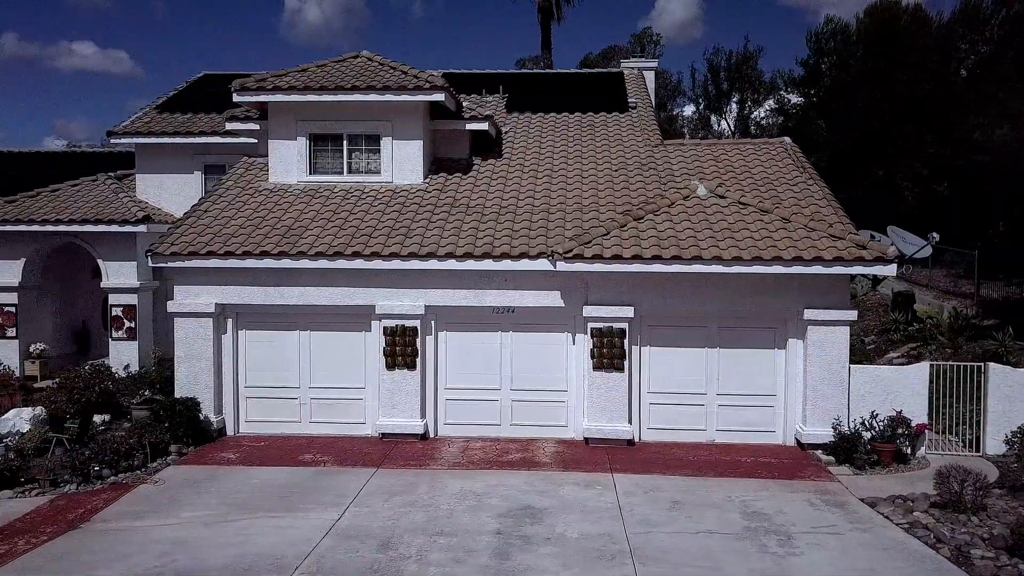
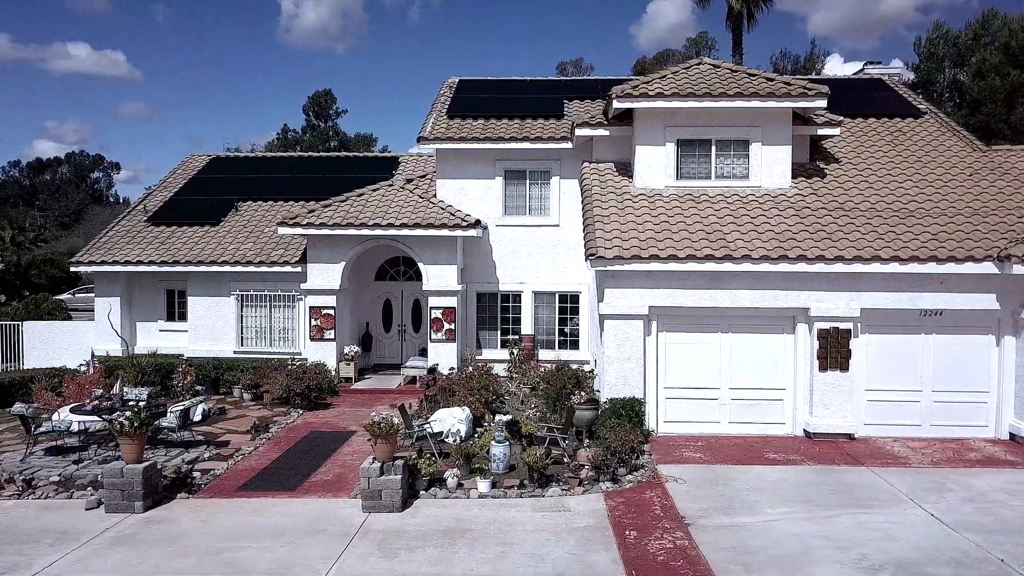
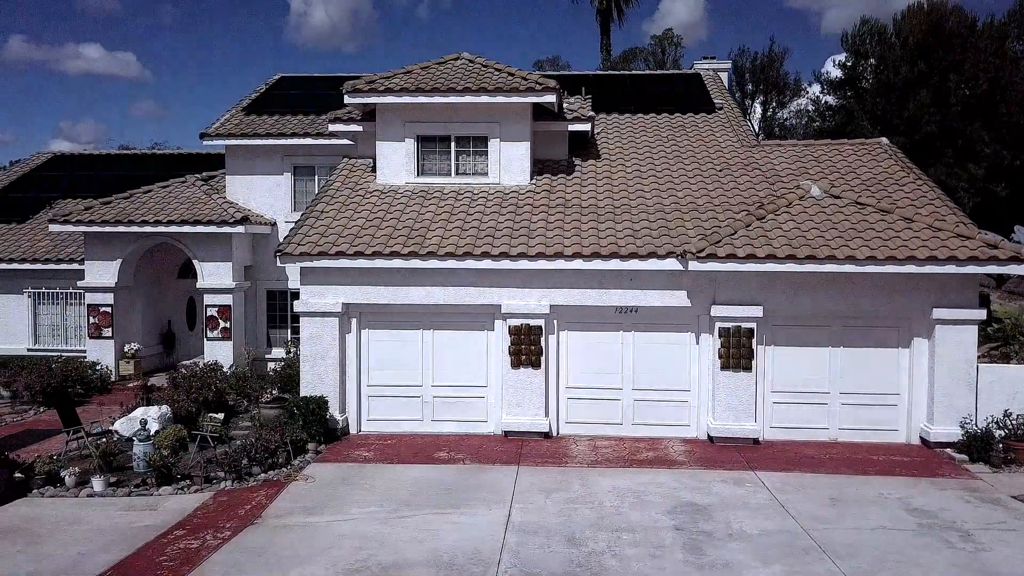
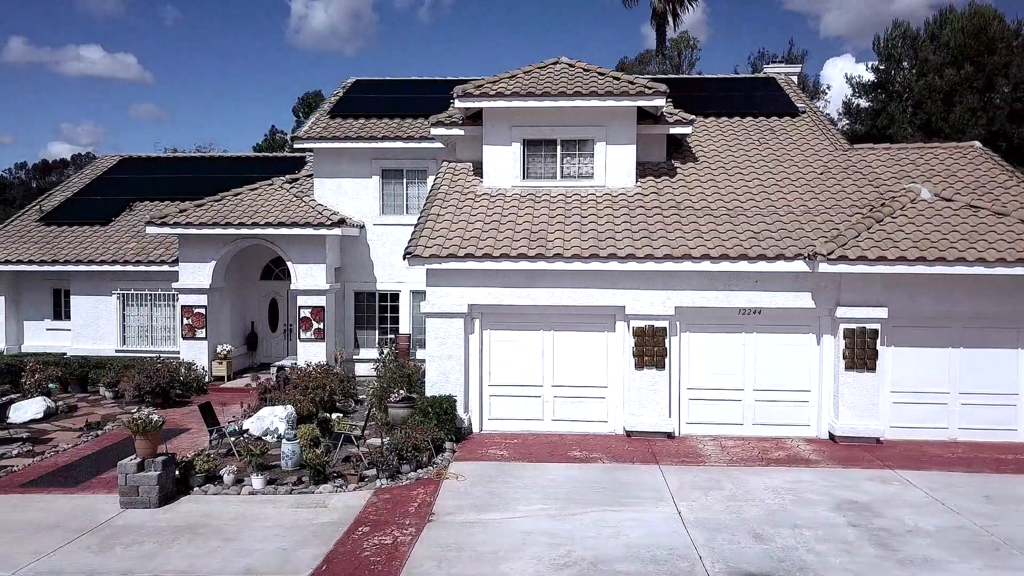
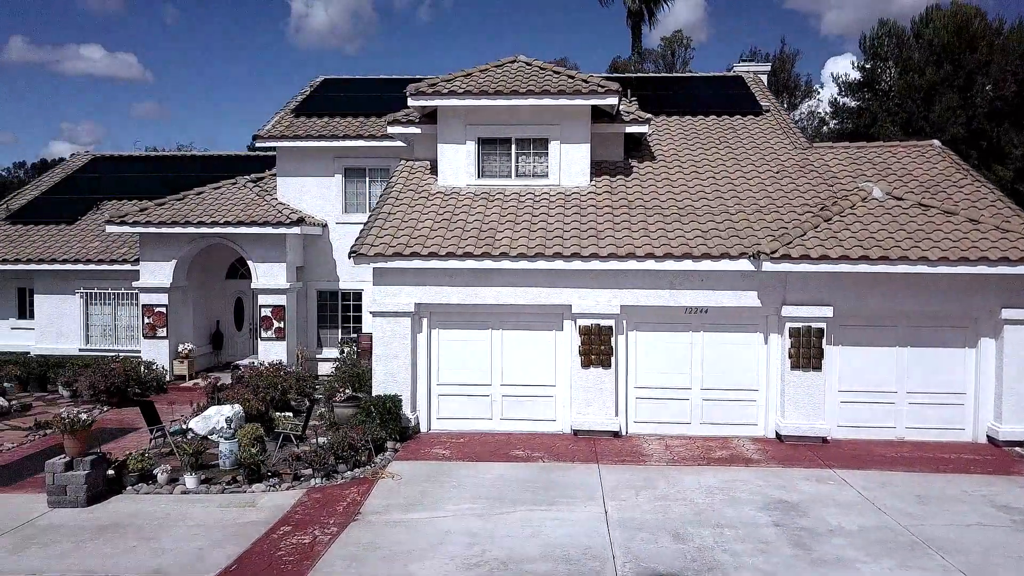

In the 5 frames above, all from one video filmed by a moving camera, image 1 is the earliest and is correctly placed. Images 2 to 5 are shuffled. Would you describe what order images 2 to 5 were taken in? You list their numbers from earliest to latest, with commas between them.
3, 5, 4, 2
